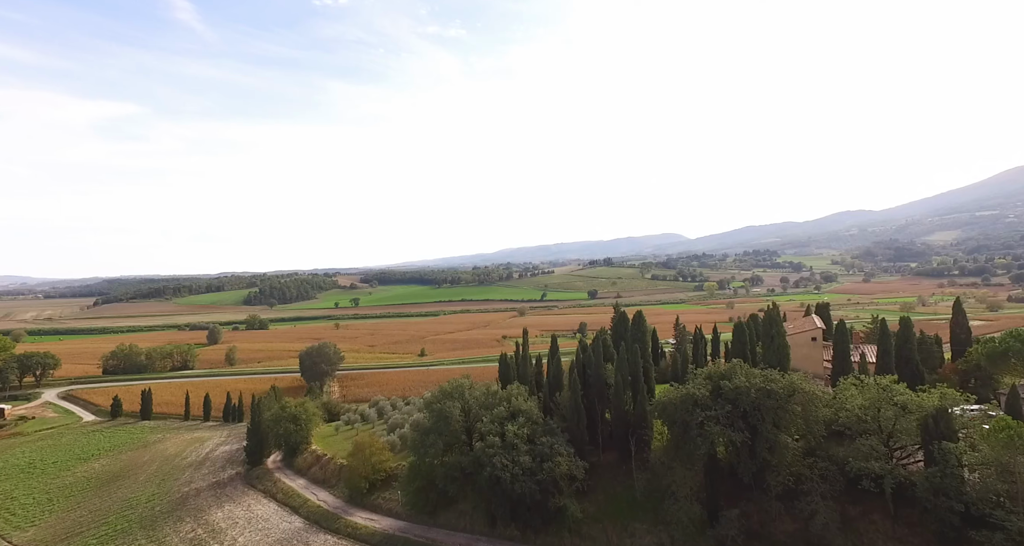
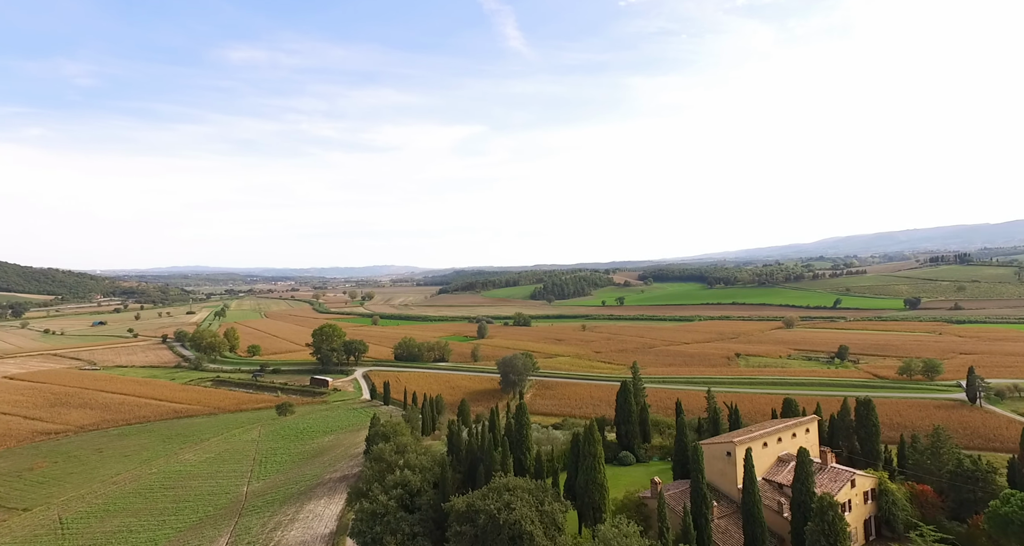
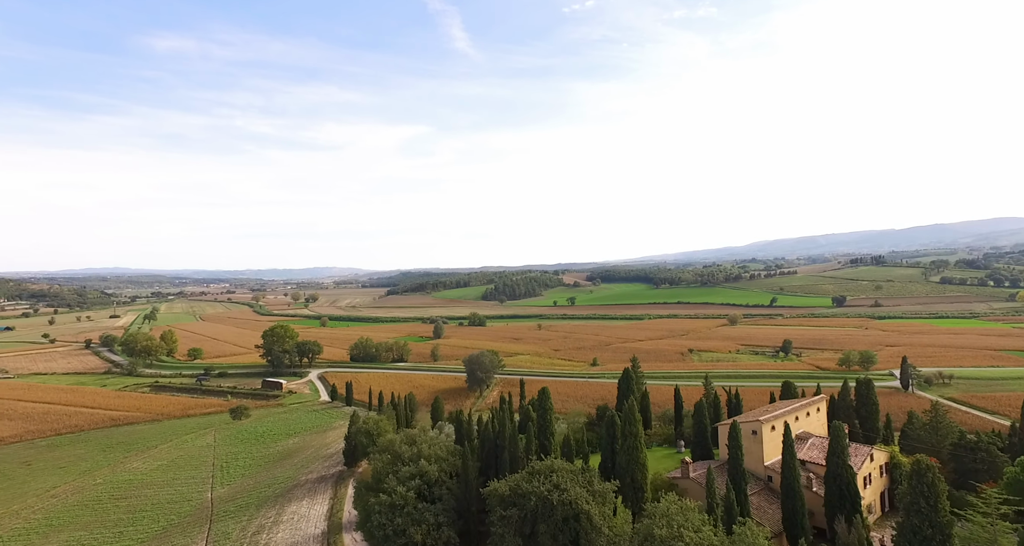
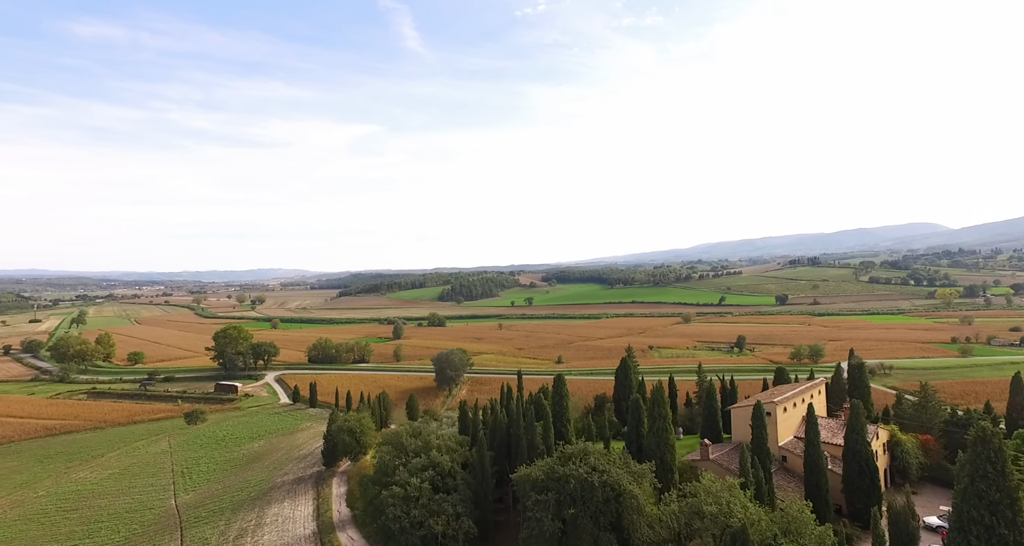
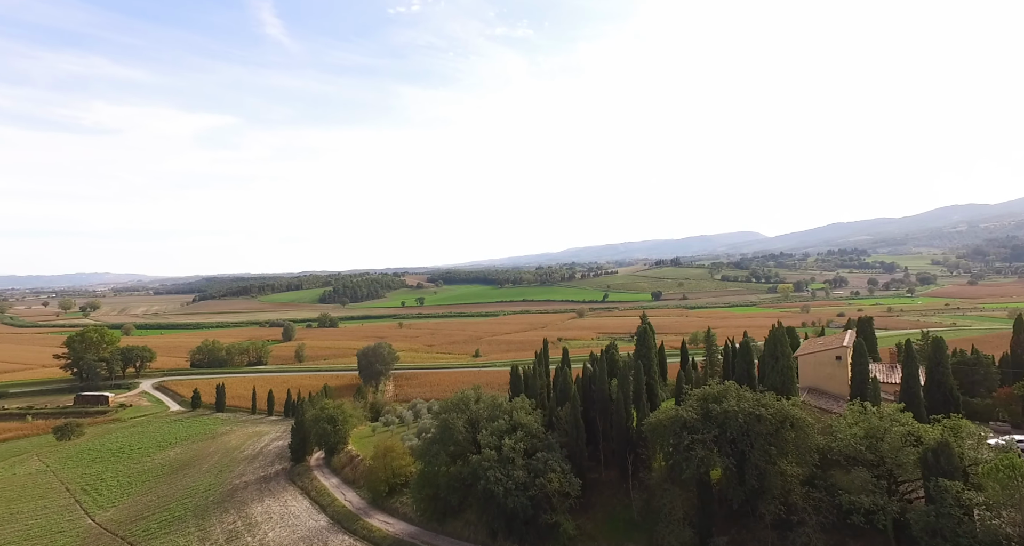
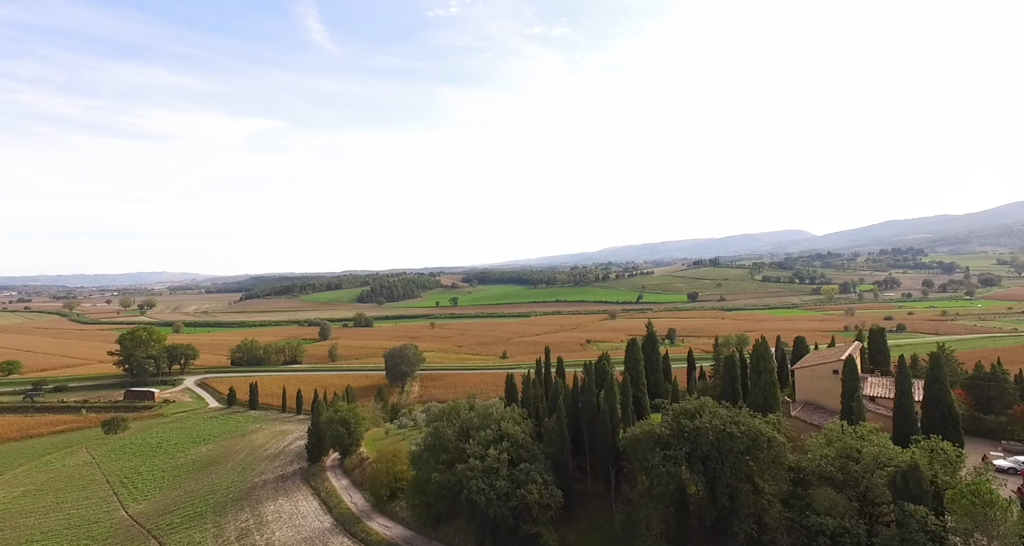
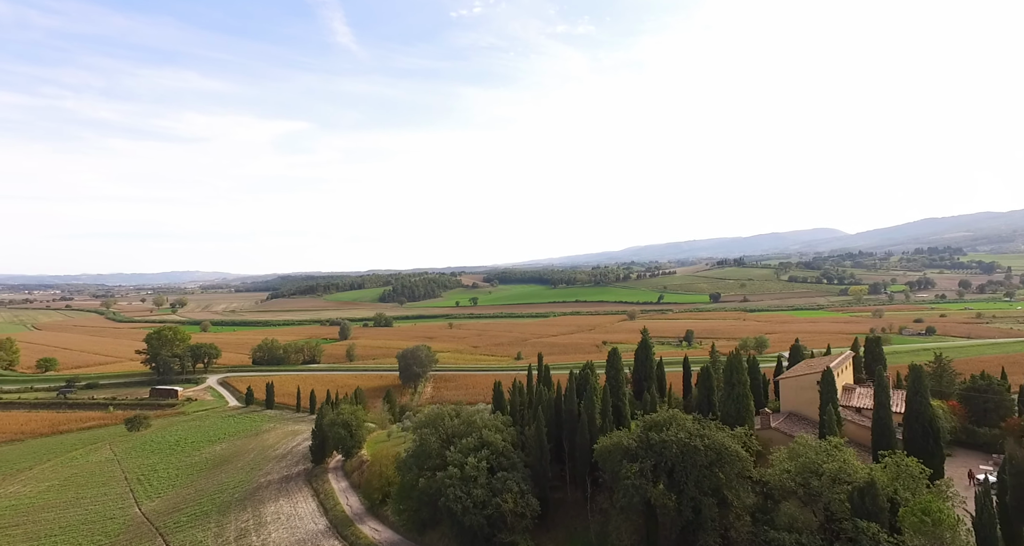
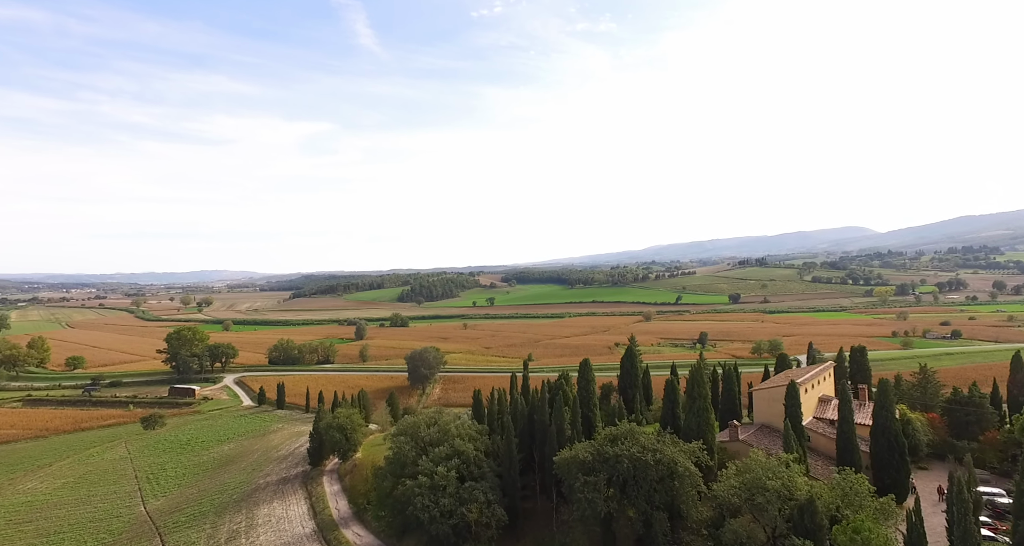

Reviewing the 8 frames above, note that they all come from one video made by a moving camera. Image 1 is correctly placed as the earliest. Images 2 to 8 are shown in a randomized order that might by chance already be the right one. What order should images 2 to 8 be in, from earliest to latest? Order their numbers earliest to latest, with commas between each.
5, 6, 7, 8, 4, 3, 2
